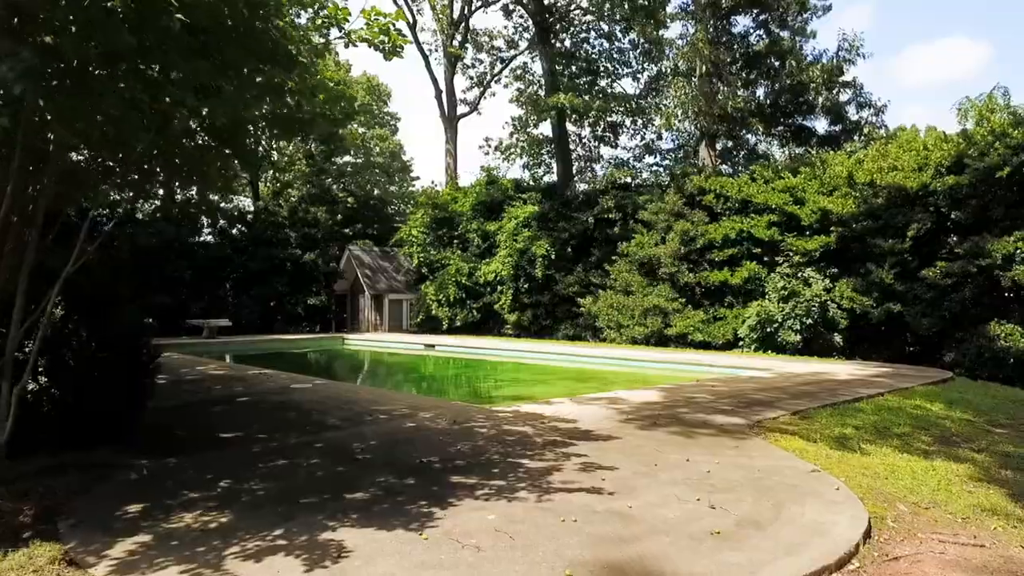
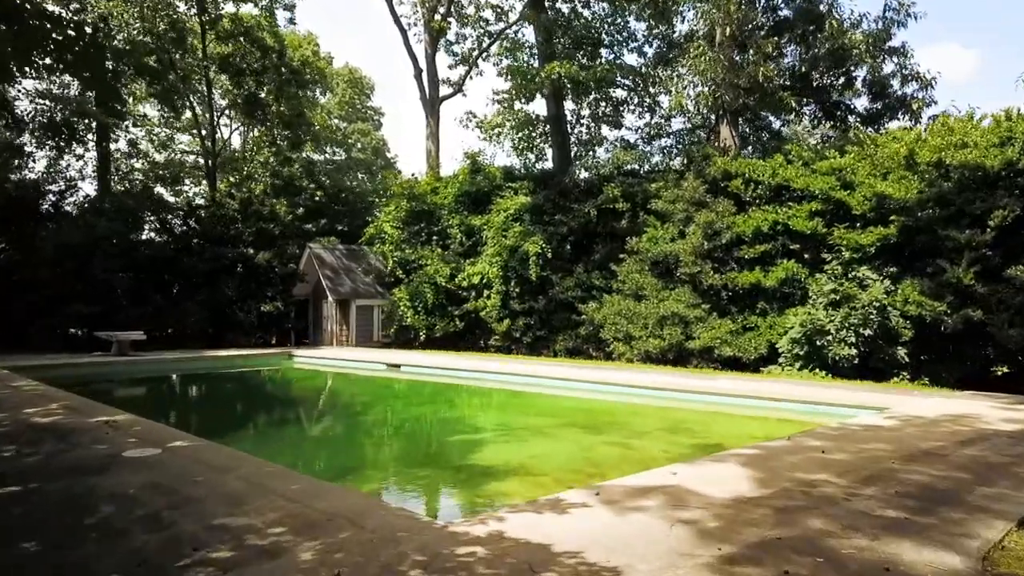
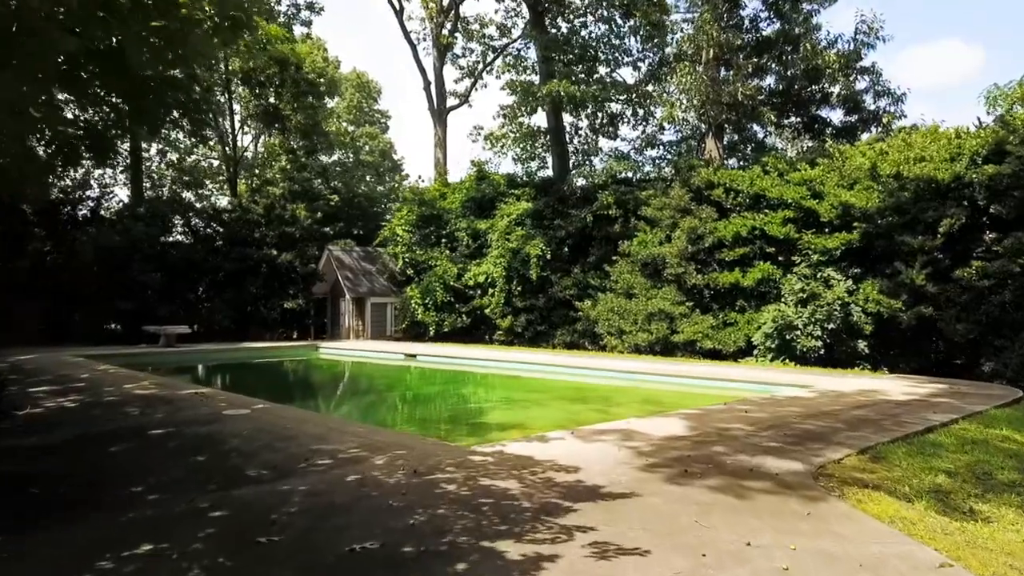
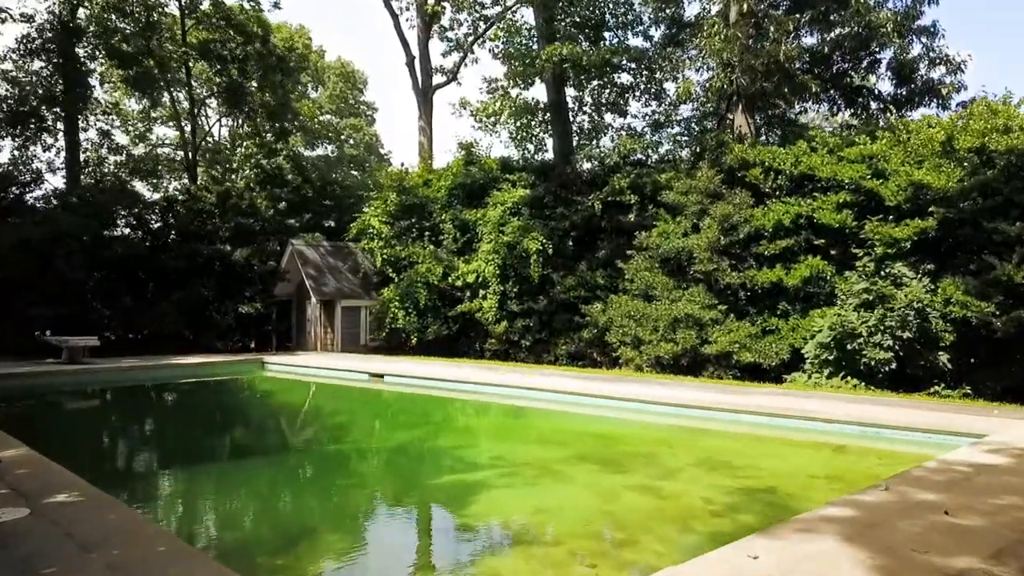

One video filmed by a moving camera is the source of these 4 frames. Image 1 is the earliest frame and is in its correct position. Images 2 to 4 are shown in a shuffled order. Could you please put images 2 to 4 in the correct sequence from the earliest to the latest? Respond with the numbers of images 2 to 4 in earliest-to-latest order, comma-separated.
3, 2, 4
